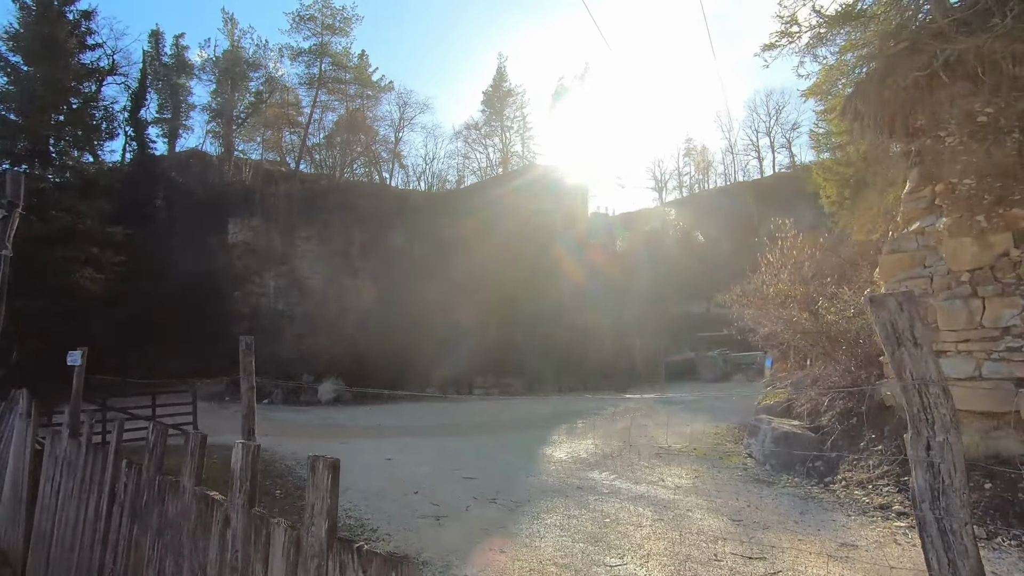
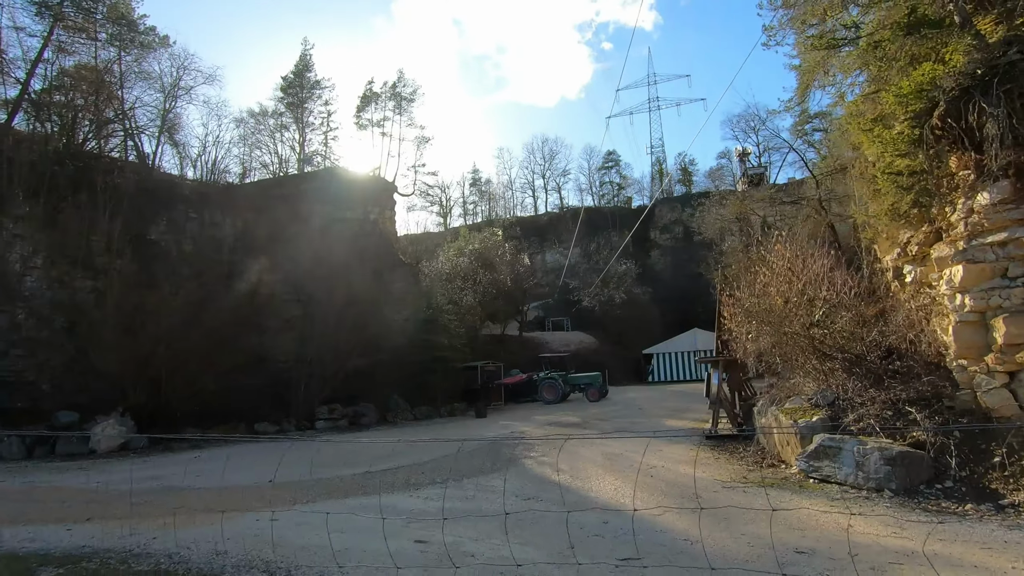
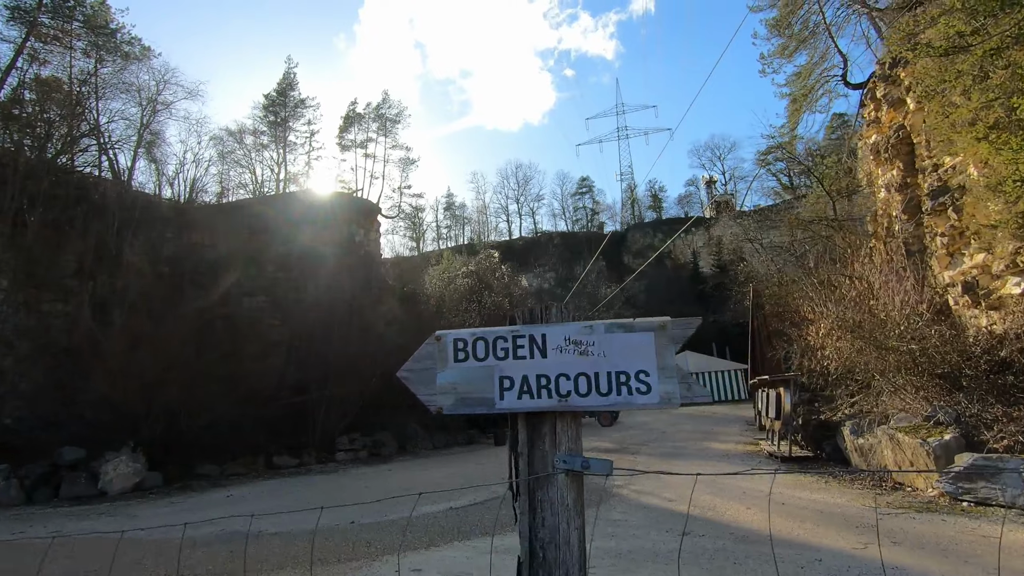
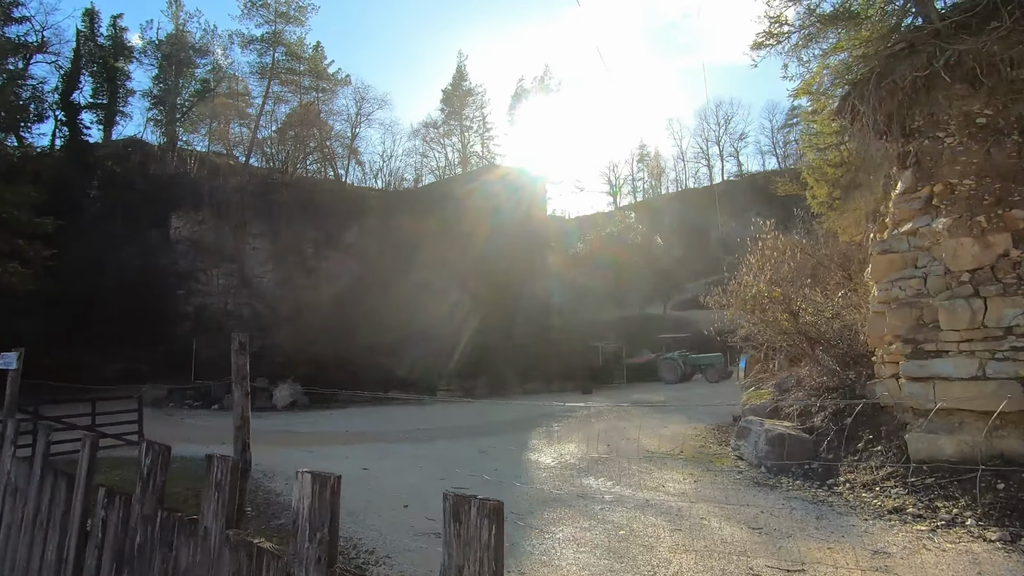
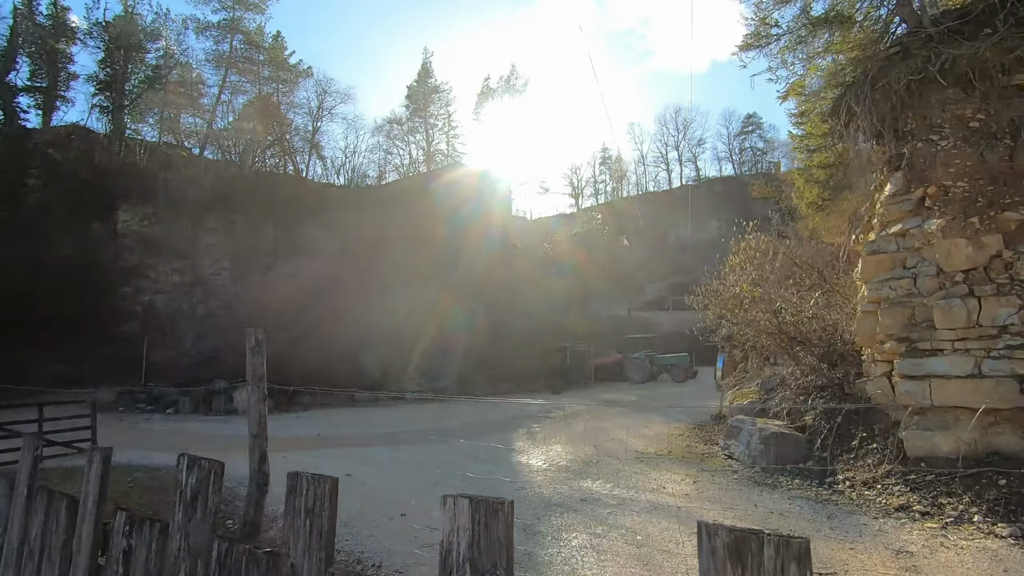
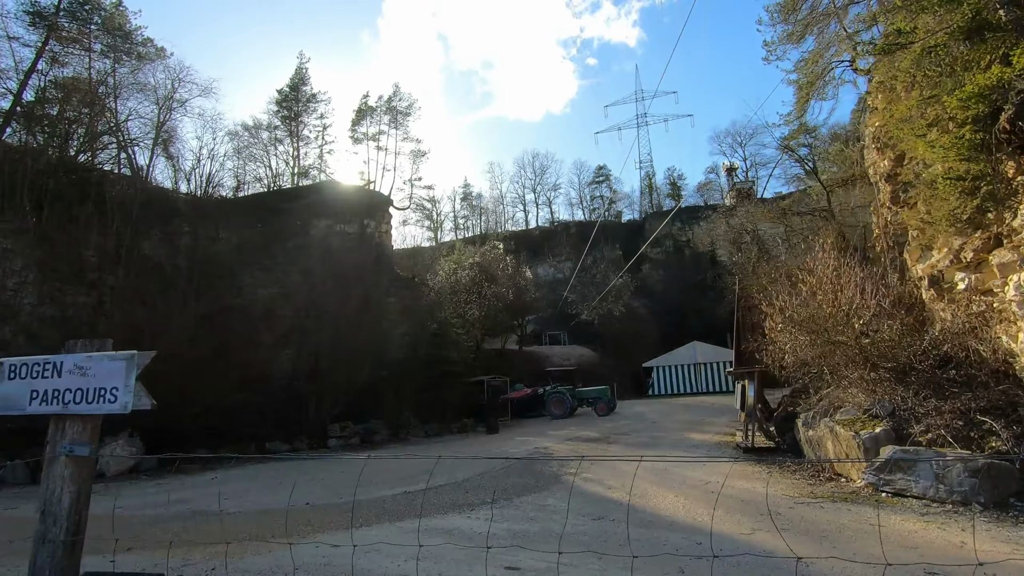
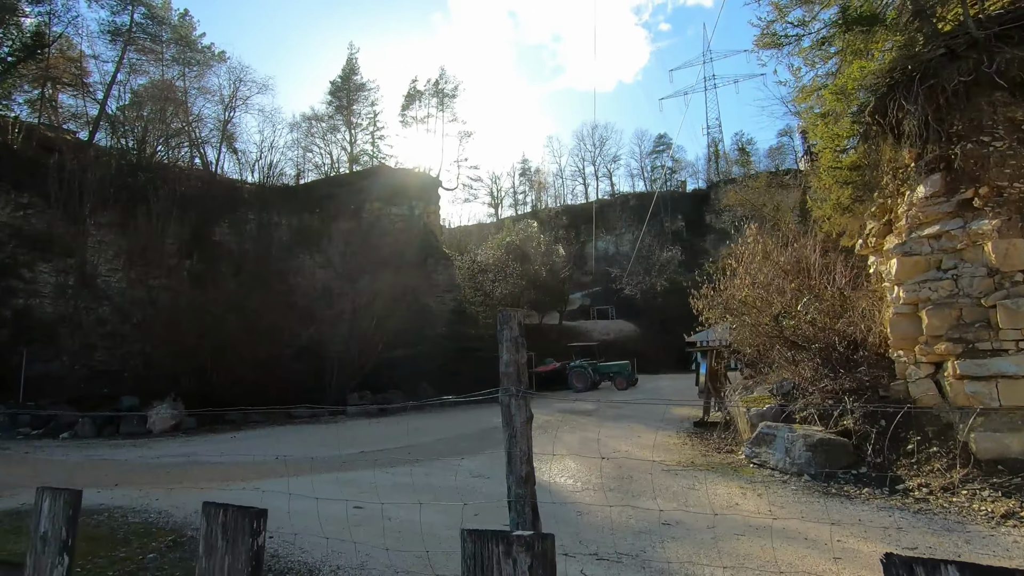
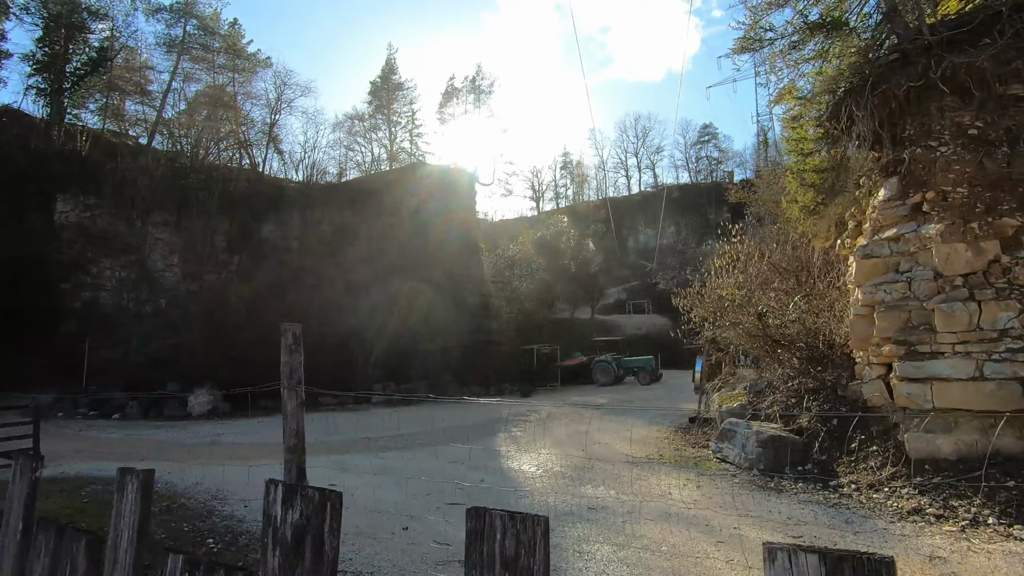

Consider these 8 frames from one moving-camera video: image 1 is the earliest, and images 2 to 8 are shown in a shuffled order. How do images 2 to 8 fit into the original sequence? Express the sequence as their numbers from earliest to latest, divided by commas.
4, 5, 8, 7, 2, 6, 3
